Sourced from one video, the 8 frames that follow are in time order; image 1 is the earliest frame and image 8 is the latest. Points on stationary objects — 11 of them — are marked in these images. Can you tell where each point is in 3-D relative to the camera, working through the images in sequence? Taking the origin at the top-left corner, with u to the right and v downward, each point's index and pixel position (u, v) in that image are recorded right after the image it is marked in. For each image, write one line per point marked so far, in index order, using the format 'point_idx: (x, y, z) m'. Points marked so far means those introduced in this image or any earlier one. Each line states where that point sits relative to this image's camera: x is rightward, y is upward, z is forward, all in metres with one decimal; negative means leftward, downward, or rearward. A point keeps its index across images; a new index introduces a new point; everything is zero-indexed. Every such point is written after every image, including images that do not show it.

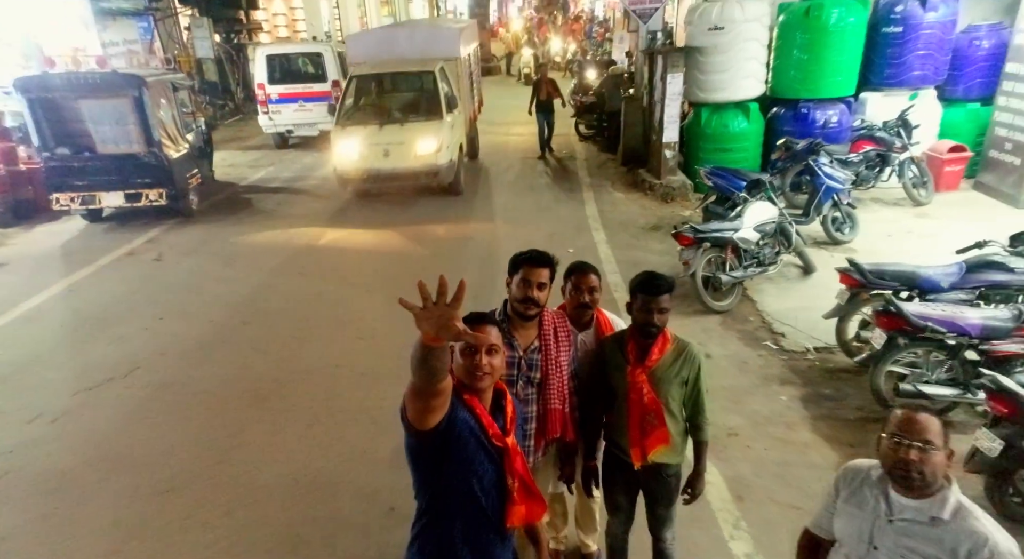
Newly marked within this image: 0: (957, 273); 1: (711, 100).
0: (+2.8, +0.1, +4.2) m
1: (+2.3, +2.1, +8.1) m
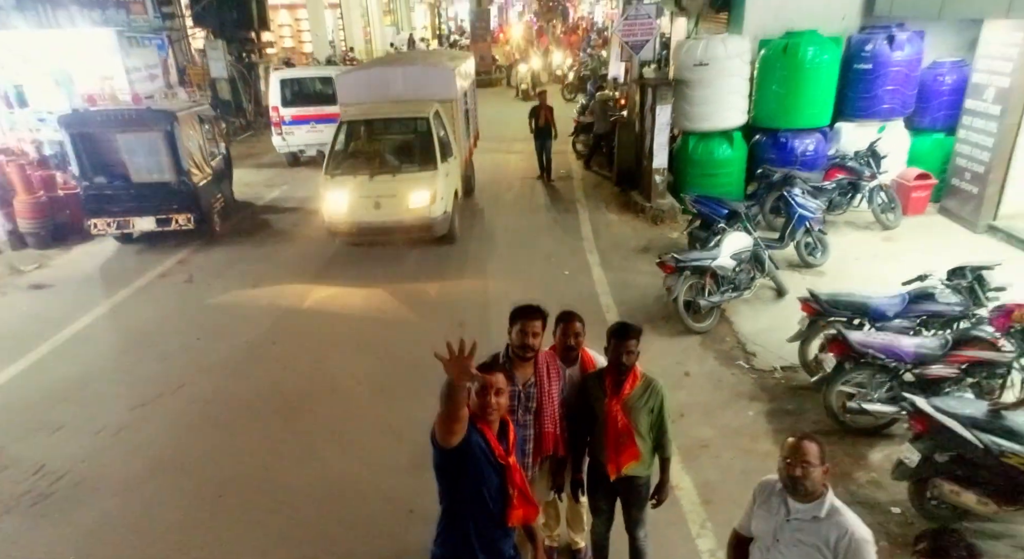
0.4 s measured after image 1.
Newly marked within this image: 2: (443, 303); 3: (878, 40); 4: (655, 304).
0: (+2.8, -0.1, +4.8) m
1: (+2.3, +1.9, +8.7) m
2: (-0.7, -0.2, +6.8) m
3: (+4.3, +2.8, +8.2) m
4: (+1.4, -0.2, +6.7) m
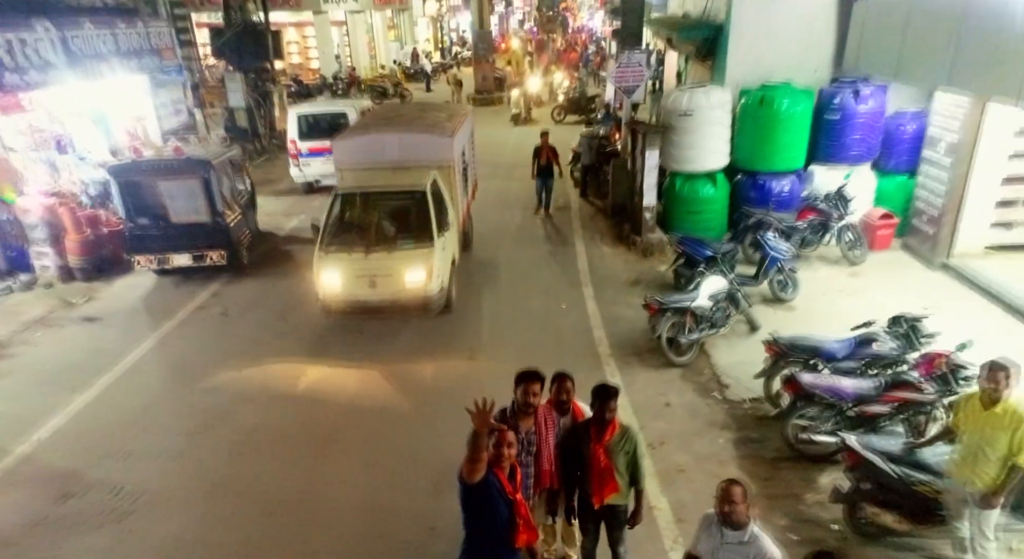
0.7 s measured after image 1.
0: (+2.8, -0.6, +5.7) m
1: (+2.4, +1.5, +9.5) m
2: (-0.6, -0.6, +7.6) m
3: (+4.4, +2.4, +9.0) m
4: (+1.5, -0.6, +7.6) m
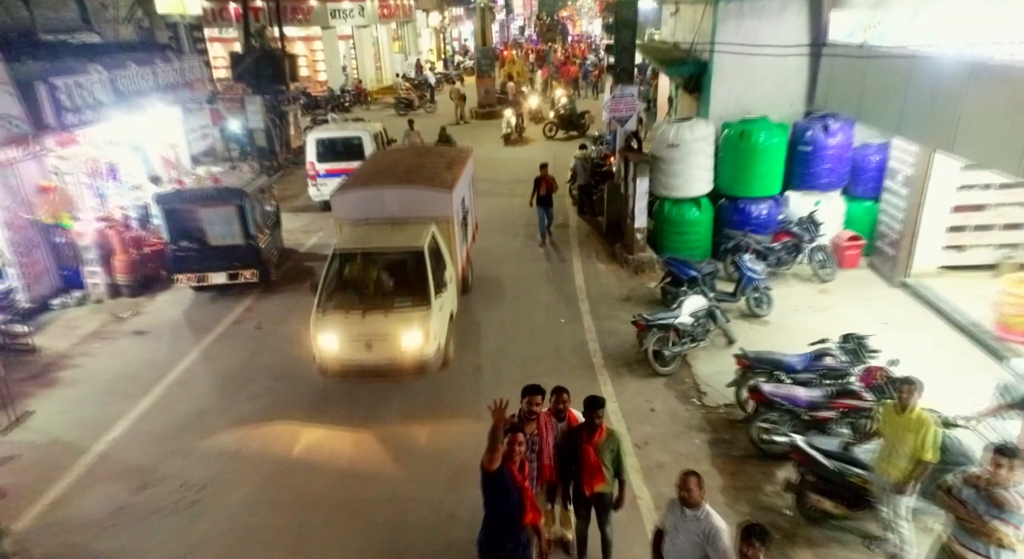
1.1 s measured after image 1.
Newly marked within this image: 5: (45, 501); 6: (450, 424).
0: (+2.9, -0.8, +6.7) m
1: (+2.4, +1.3, +10.5) m
2: (-0.6, -0.9, +8.6) m
3: (+4.4, +2.2, +10.0) m
4: (+1.5, -0.9, +8.6) m
5: (-4.1, -1.9, +6.1) m
6: (-0.6, -1.5, +7.0) m
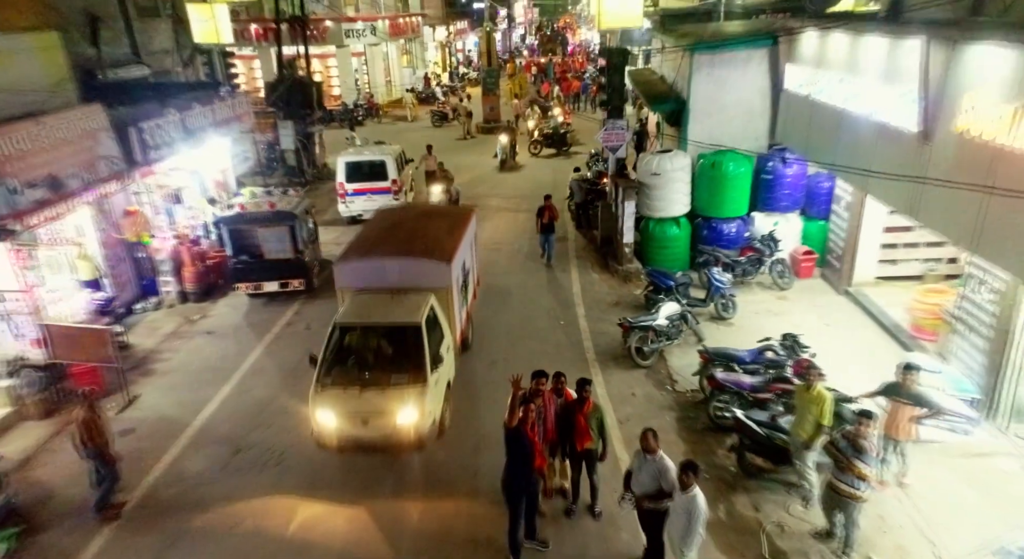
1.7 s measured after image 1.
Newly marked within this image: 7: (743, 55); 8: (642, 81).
0: (+3.0, -0.9, +8.5) m
1: (+2.6, +1.1, +12.4) m
2: (-0.5, -1.0, +10.5) m
3: (+4.6, +2.1, +11.9) m
4: (+1.6, -1.0, +10.4) m
5: (-4.0, -2.1, +8.0) m
6: (-0.5, -1.6, +8.9) m
7: (+4.0, +3.9, +11.9) m
8: (+2.9, +4.5, +15.4) m
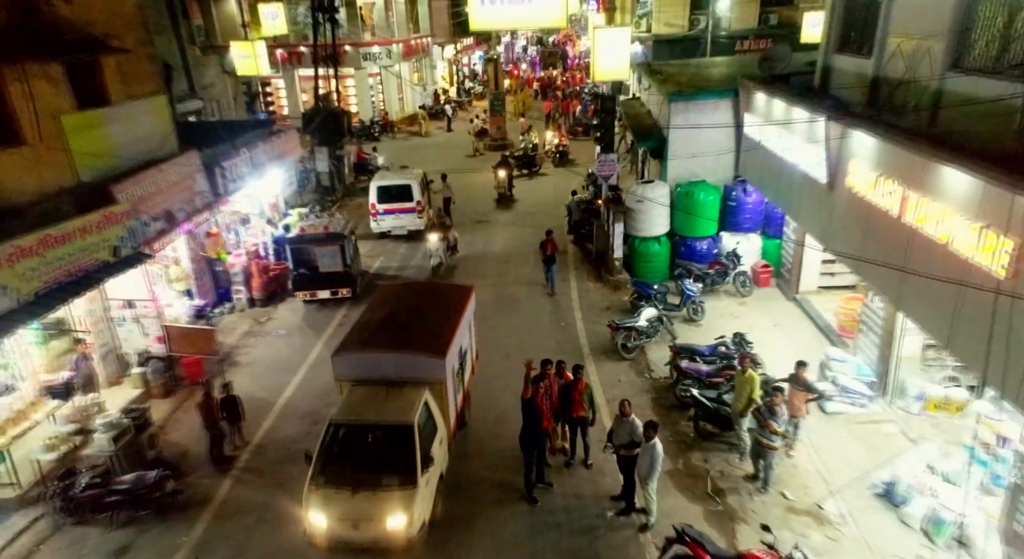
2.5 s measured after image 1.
0: (+3.2, -1.1, +11.1) m
1: (+2.8, +0.9, +14.9) m
2: (-0.3, -1.2, +13.0) m
3: (+4.8, +1.9, +14.4) m
4: (+1.8, -1.2, +13.0) m
5: (-3.8, -2.3, +10.5) m
6: (-0.3, -1.8, +11.5) m
7: (+4.2, +3.7, +14.5) m
8: (+3.1, +4.3, +17.9) m
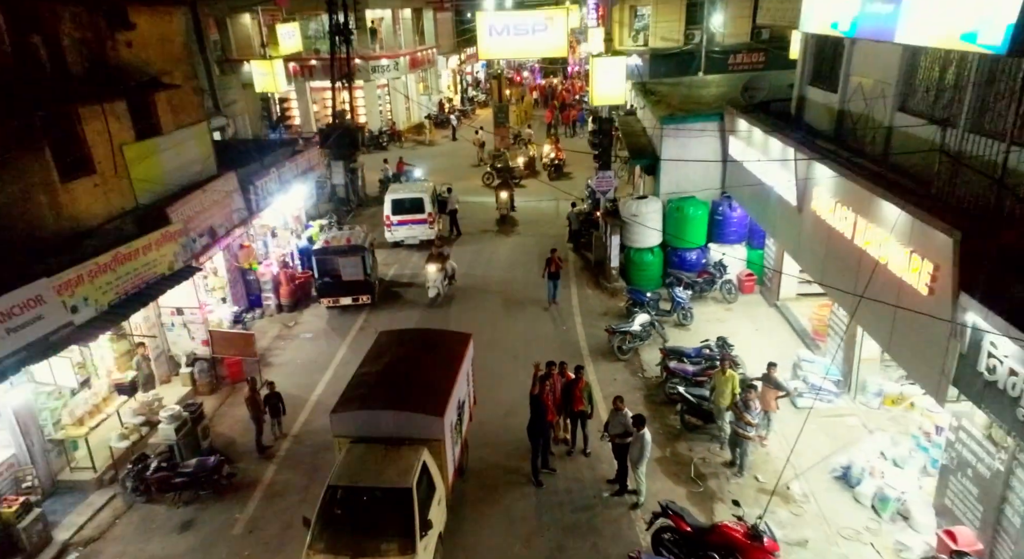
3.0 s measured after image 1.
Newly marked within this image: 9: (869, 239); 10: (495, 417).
0: (+3.3, -1.3, +12.4) m
1: (+2.9, +0.8, +16.3) m
2: (-0.1, -1.4, +14.4) m
3: (+4.9, +1.7, +15.8) m
4: (+2.0, -1.4, +14.3) m
5: (-3.7, -2.4, +11.9) m
6: (-0.2, -2.0, +12.8) m
7: (+4.3, +3.5, +15.8) m
8: (+3.3, +4.1, +19.3) m
9: (+4.4, +0.5, +8.5) m
10: (-0.3, -2.4, +11.9) m
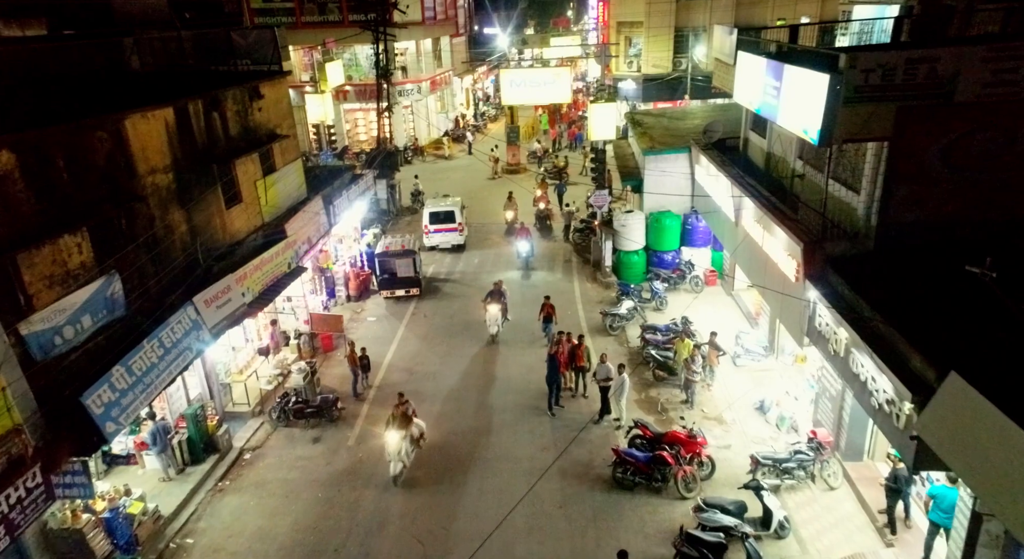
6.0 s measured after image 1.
0: (+3.8, -1.2, +17.0) m
1: (+3.4, +0.9, +20.9) m
2: (+0.4, -1.3, +18.9) m
3: (+5.4, +1.8, +20.3) m
4: (+2.5, -1.3, +18.9) m
5: (-3.2, -2.3, +16.5) m
6: (+0.3, -1.9, +17.4) m
7: (+4.8, +3.7, +20.4) m
8: (+3.7, +4.2, +23.8) m
9: (+4.9, +0.6, +13.1) m
10: (+0.2, -2.3, +16.5) m
